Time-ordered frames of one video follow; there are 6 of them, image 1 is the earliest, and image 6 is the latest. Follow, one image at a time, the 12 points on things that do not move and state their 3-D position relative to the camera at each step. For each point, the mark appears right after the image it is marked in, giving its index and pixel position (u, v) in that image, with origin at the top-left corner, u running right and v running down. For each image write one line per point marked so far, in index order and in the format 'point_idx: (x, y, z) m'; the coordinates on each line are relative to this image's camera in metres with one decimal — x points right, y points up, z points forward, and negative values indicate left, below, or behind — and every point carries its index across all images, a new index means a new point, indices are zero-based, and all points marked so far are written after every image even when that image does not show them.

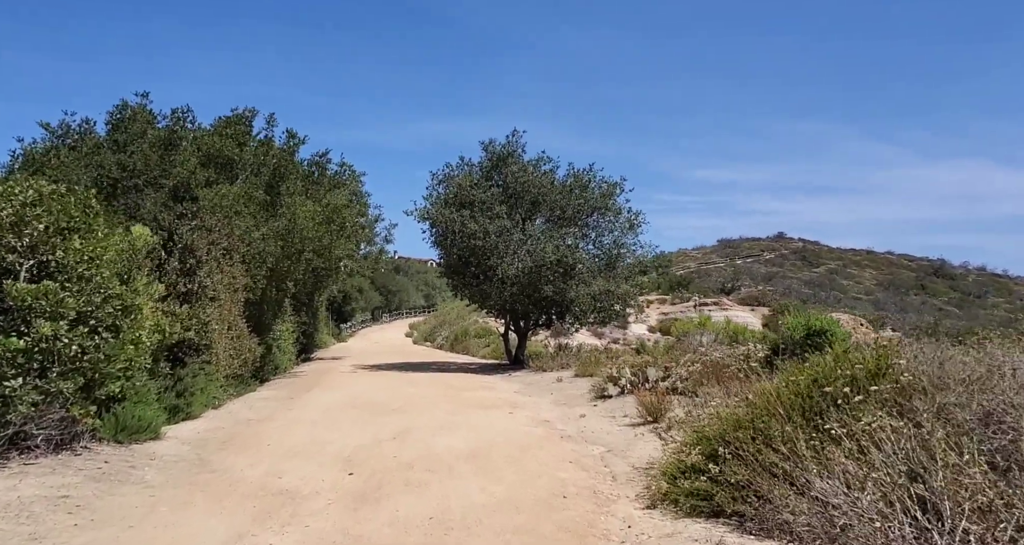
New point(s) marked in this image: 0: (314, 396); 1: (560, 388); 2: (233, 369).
0: (-4.4, -2.8, +15.9) m
1: (+1.1, -2.8, +17.2) m
2: (-6.4, -2.2, +16.5) m
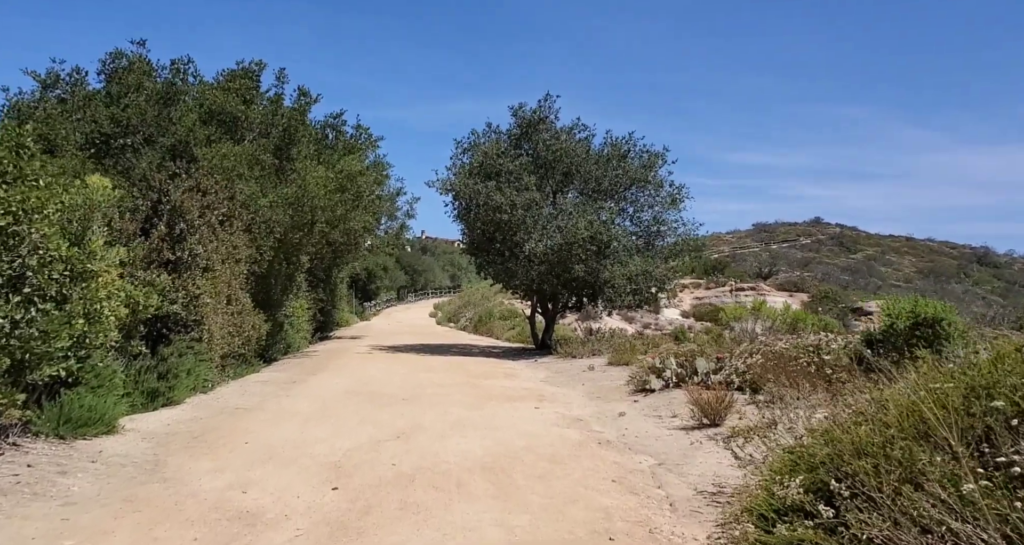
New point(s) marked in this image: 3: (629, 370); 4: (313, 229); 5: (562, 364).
0: (-3.8, -2.2, +14.3) m
1: (+1.7, -2.3, +15.4) m
2: (-5.9, -1.6, +14.9) m
3: (+2.6, -2.2, +16.0) m
4: (-5.2, +1.1, +18.9) m
5: (+1.3, -2.4, +18.6) m
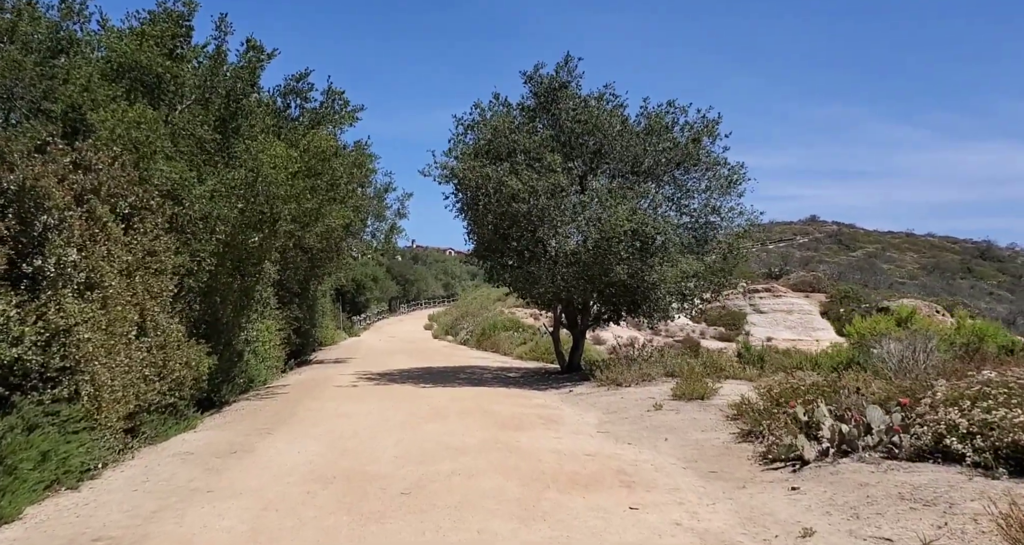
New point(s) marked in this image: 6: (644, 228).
0: (-3.2, -2.4, +9.6) m
1: (+2.4, -2.3, +10.7) m
2: (-5.2, -1.8, +10.2) m
3: (+3.3, -2.2, +11.4) m
4: (-4.7, +0.9, +14.2) m
5: (+1.9, -2.5, +13.9) m
6: (+2.9, +1.0, +15.8) m
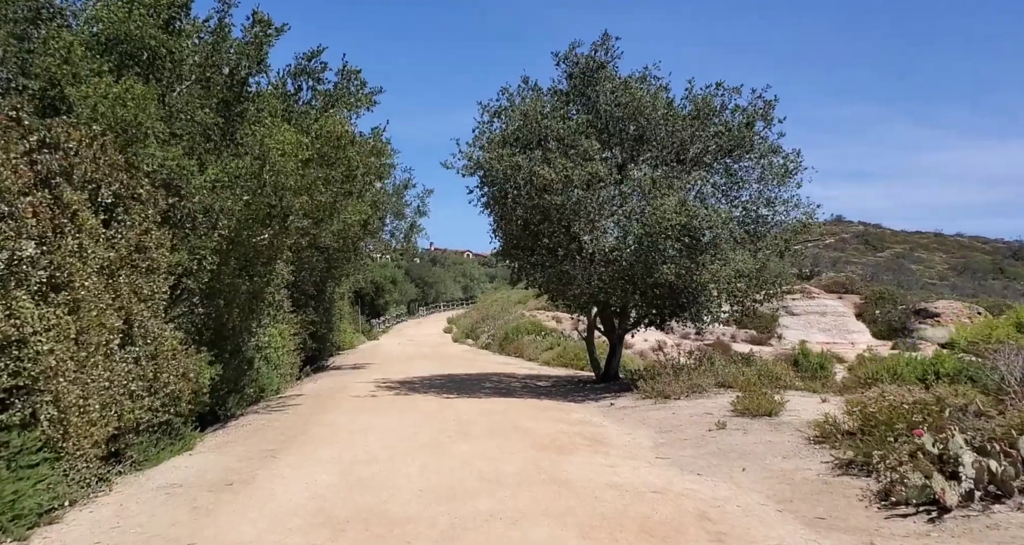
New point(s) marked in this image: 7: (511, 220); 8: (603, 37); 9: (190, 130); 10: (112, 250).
0: (-2.7, -2.3, +8.1) m
1: (+2.9, -2.3, +9.1) m
2: (-4.7, -1.8, +8.7) m
3: (+3.8, -2.2, +9.7) m
4: (-4.0, +0.9, +12.7) m
5: (+2.5, -2.5, +12.3) m
6: (+3.6, +1.0, +14.2) m
7: (0.0, +1.2, +16.6) m
8: (+2.1, +5.5, +16.9) m
9: (-5.1, +2.3, +11.3) m
10: (-4.7, +0.3, +8.4) m
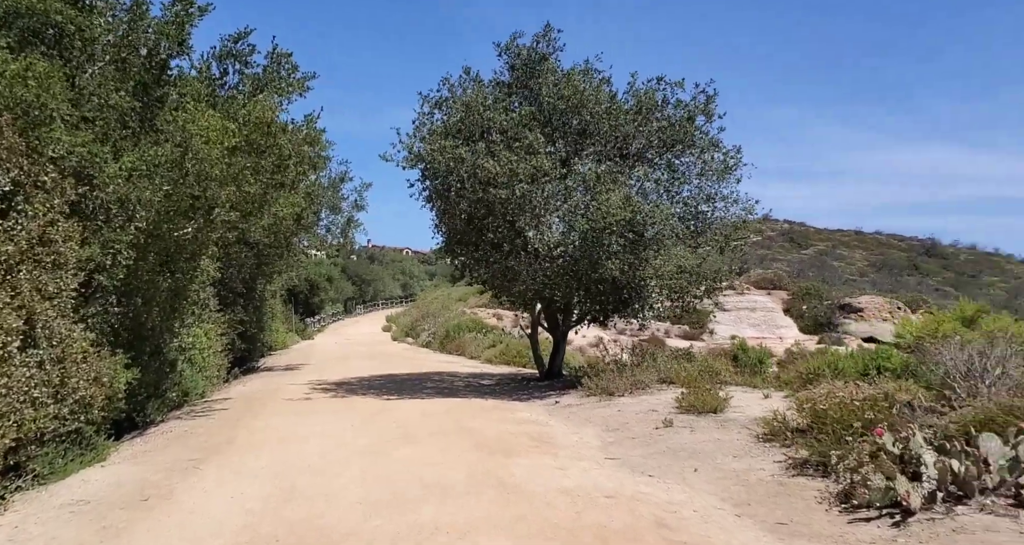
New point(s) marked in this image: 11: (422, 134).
0: (-3.2, -2.3, +7.4) m
1: (+2.3, -2.2, +8.9) m
2: (-5.3, -1.8, +7.9) m
3: (+3.1, -2.1, +9.6) m
4: (-5.0, +0.9, +11.9) m
5: (+1.6, -2.4, +12.1) m
6: (+2.5, +1.1, +14.0) m
7: (-1.4, +1.3, +16.1) m
8: (+0.8, +5.6, +16.5) m
9: (-6.0, +2.3, +10.4) m
10: (-5.3, +0.3, +7.6) m
11: (-2.1, +3.2, +16.7) m
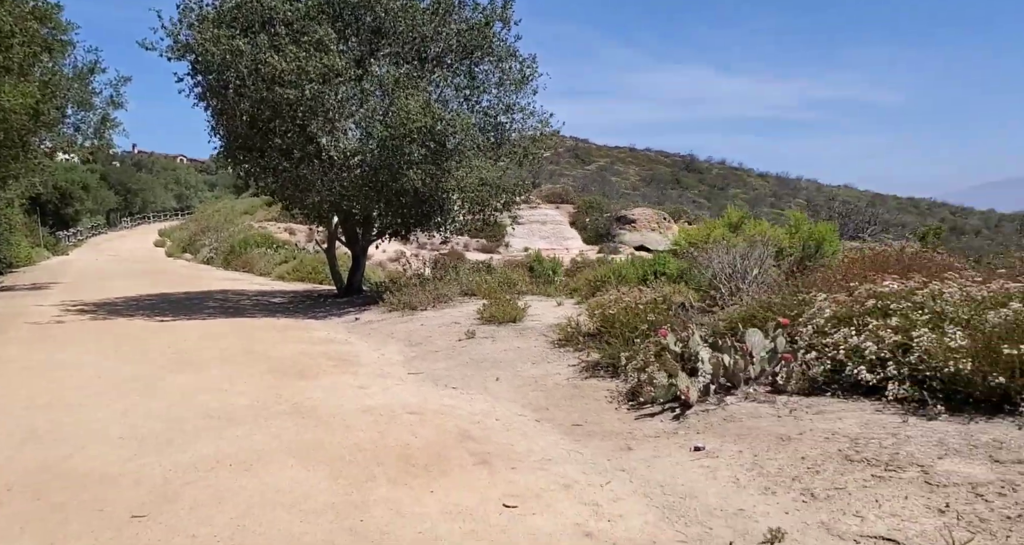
0: (-5.1, -1.5, +6.1) m
1: (-0.2, -1.1, +9.0) m
2: (-7.2, -1.0, +5.9) m
3: (+0.4, -0.9, +9.9) m
4: (-8.0, +2.2, +9.4) m
5: (-1.8, -0.9, +11.8) m
6: (-1.4, +2.8, +13.5) m
7: (-5.6, +3.1, +14.4) m
8: (-3.7, +7.6, +14.9) m
9: (-8.5, +3.4, +7.6) m
10: (-7.1, +1.1, +5.3) m
11: (-6.5, +5.1, +14.5) m
